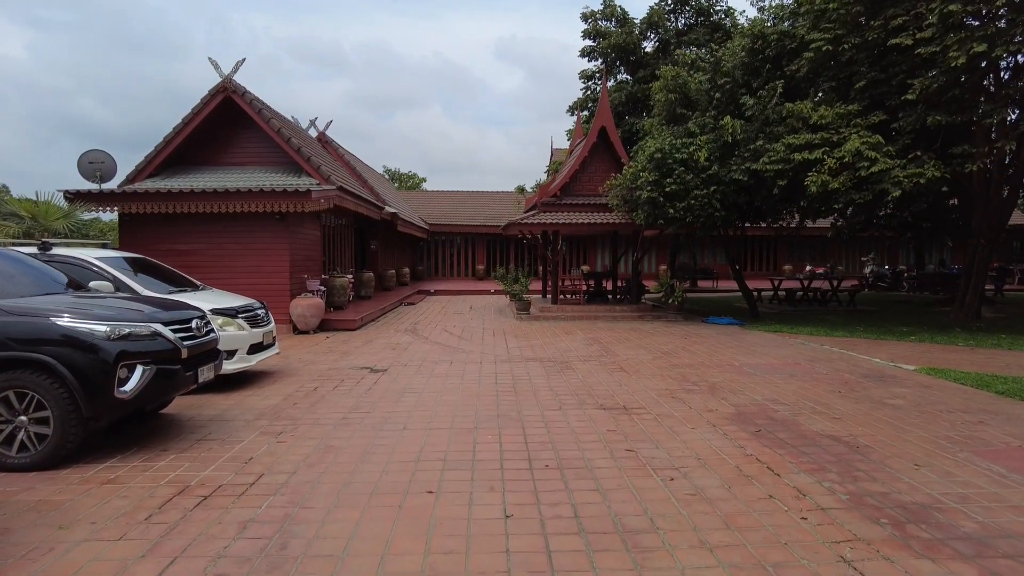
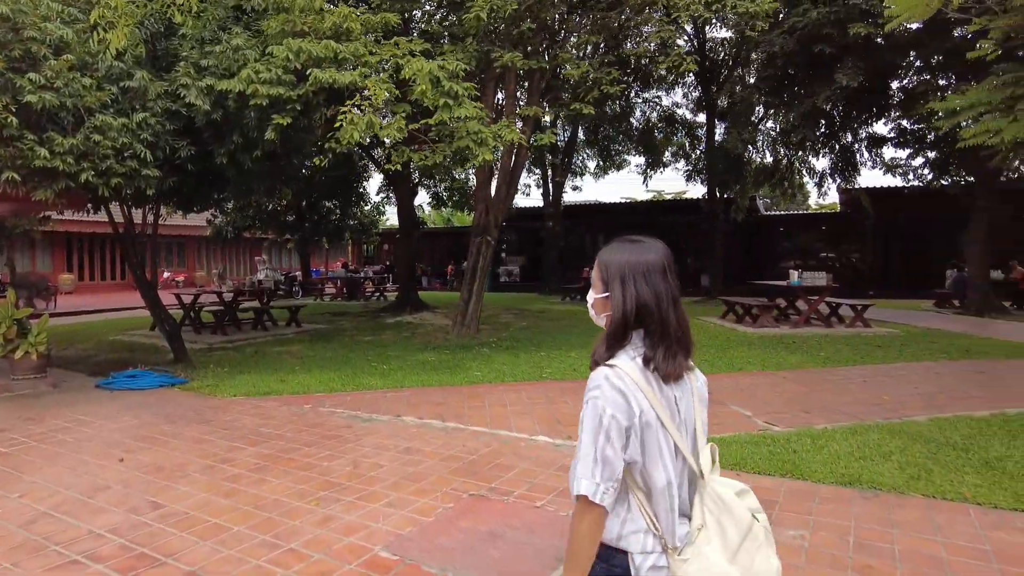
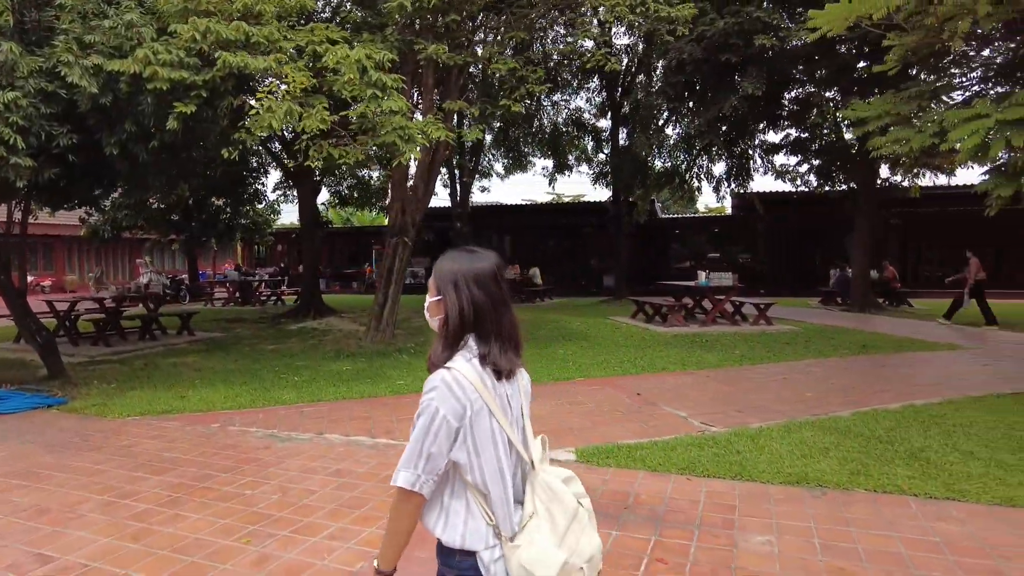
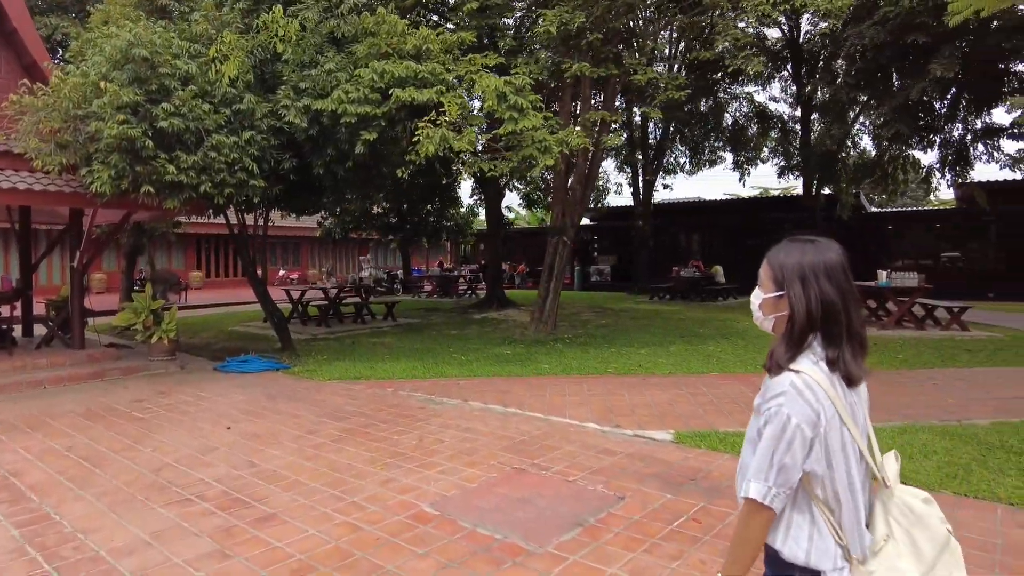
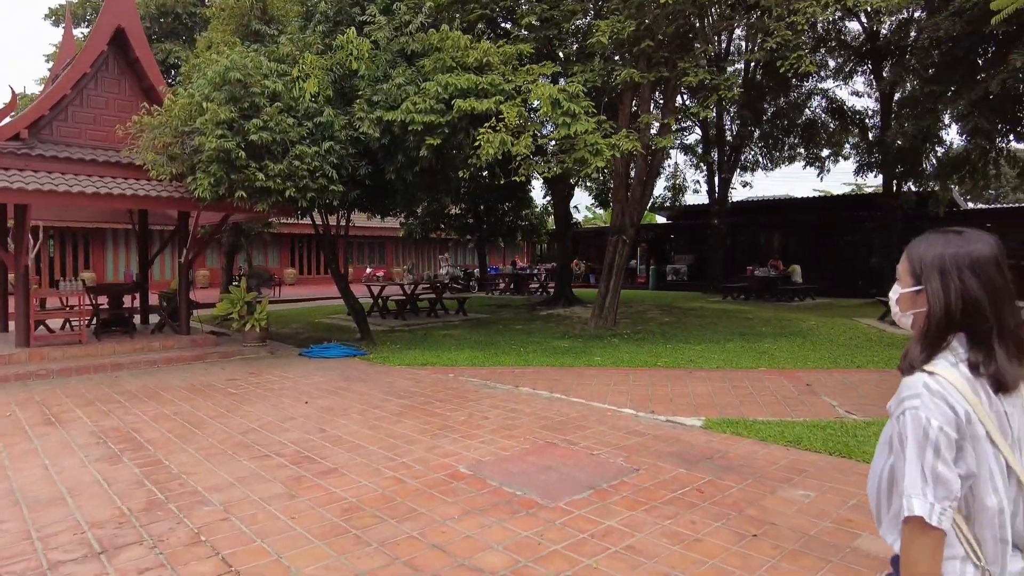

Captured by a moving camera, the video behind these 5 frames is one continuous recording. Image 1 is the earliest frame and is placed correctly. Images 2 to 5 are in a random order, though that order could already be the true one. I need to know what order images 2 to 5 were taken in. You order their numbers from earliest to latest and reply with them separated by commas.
5, 4, 2, 3
